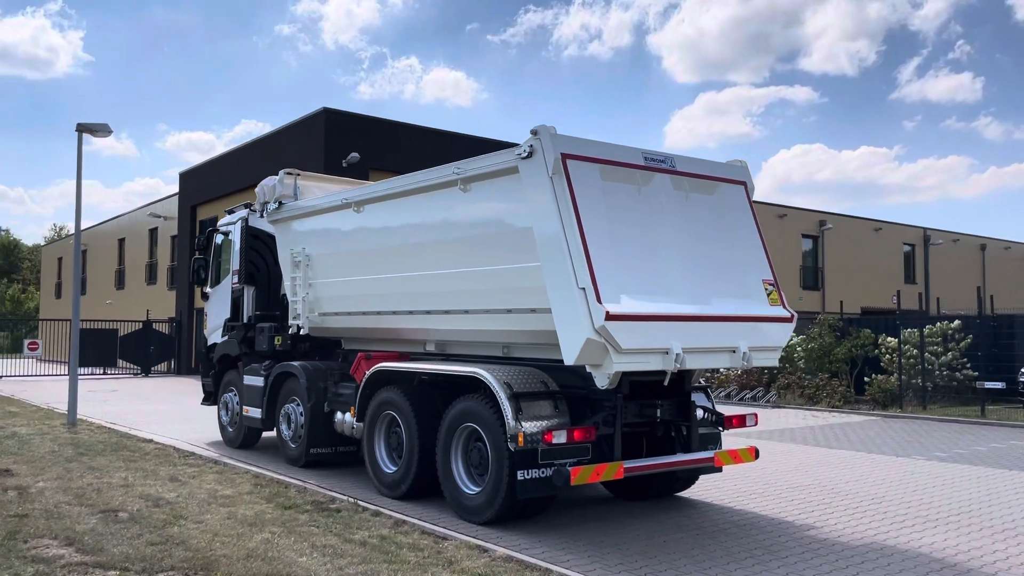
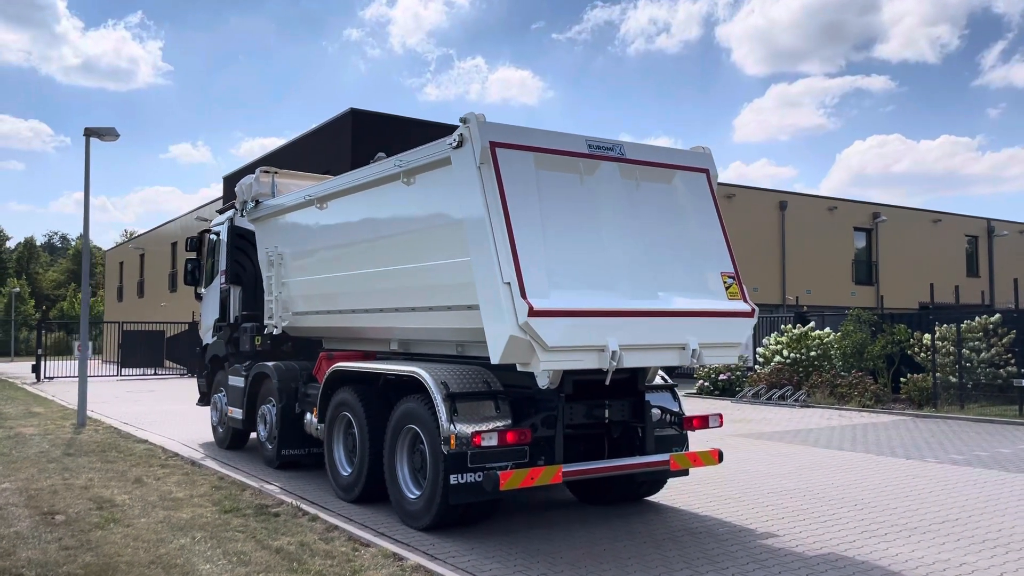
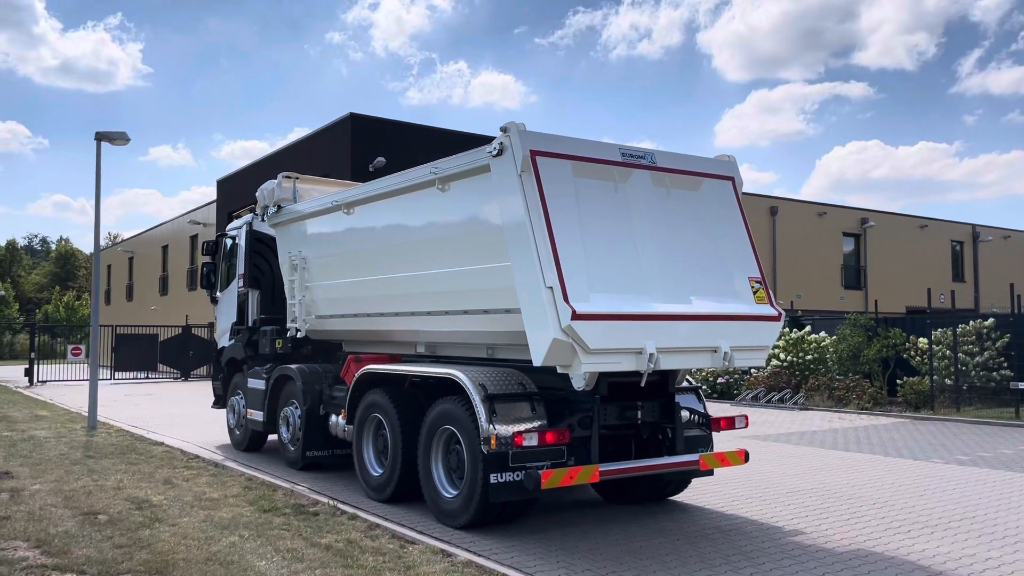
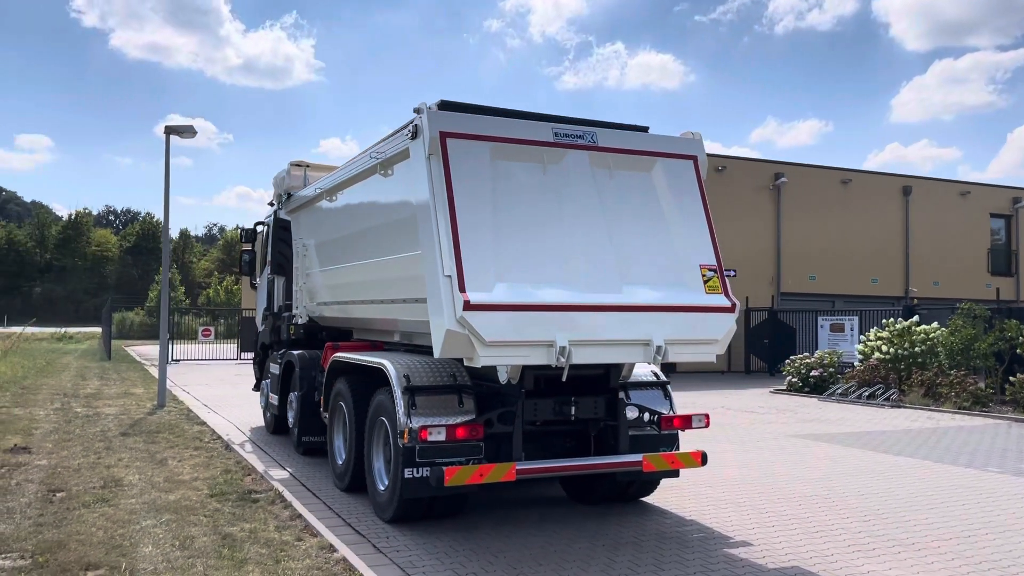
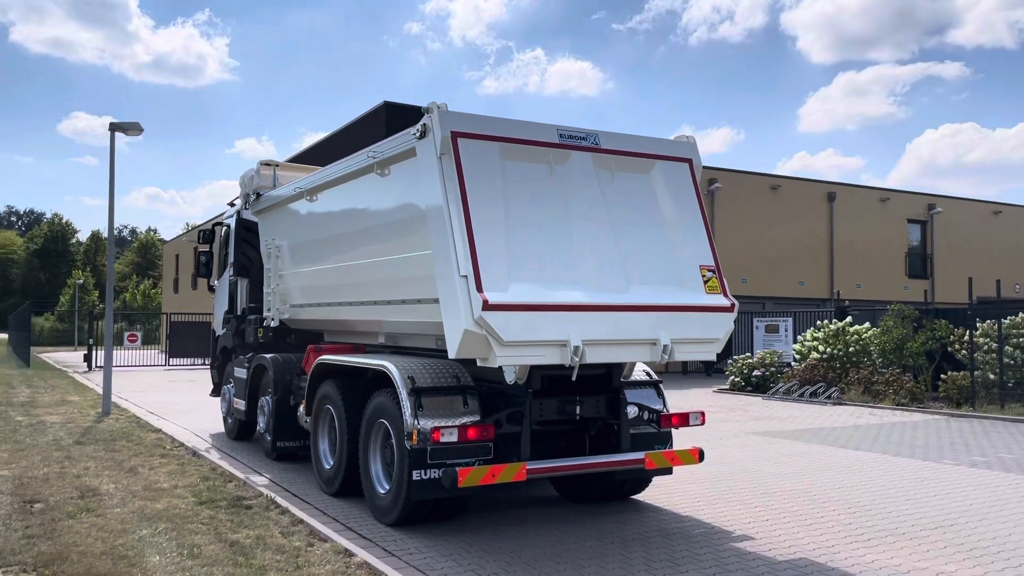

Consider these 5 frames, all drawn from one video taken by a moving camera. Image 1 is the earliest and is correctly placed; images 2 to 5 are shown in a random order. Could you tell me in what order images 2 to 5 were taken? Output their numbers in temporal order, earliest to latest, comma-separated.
3, 2, 5, 4
